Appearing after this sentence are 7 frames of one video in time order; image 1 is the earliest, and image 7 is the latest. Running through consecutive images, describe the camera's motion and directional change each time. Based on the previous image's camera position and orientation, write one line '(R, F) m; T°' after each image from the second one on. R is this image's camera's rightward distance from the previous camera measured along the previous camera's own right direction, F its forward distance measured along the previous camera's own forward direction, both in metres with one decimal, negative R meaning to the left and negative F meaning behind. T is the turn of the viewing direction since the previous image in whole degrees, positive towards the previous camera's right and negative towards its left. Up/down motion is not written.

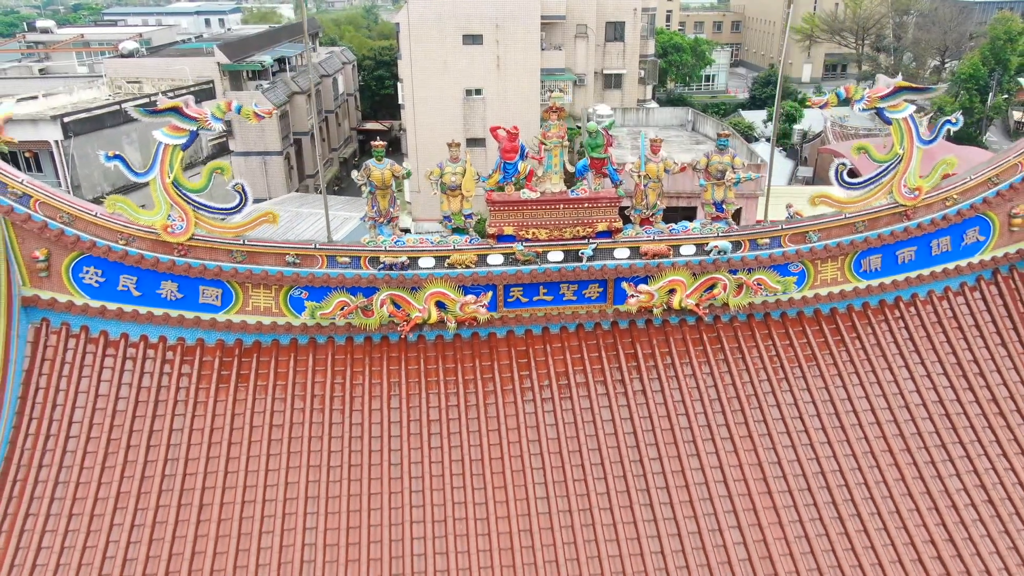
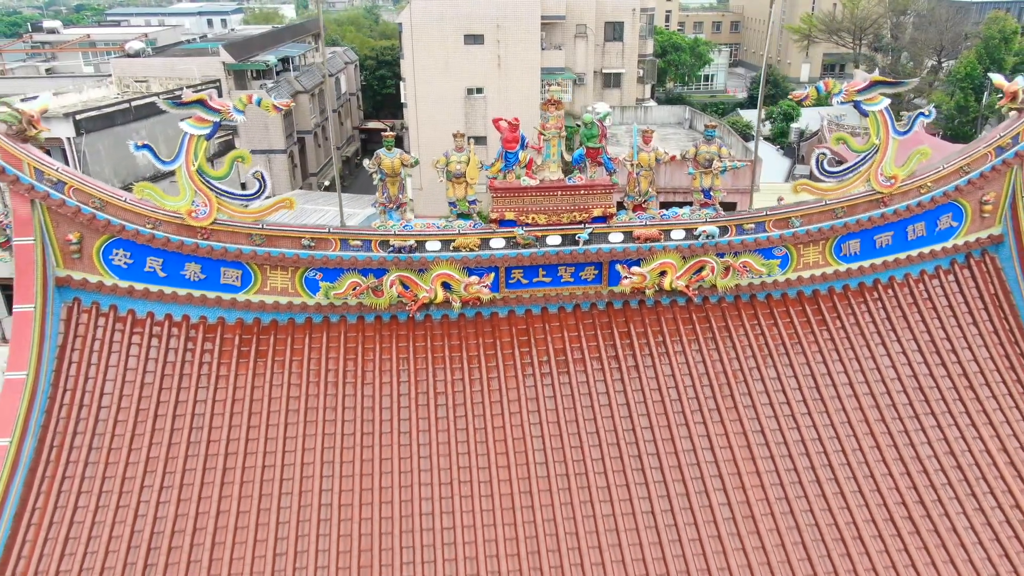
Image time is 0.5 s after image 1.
(0.0, -0.4) m; 0°
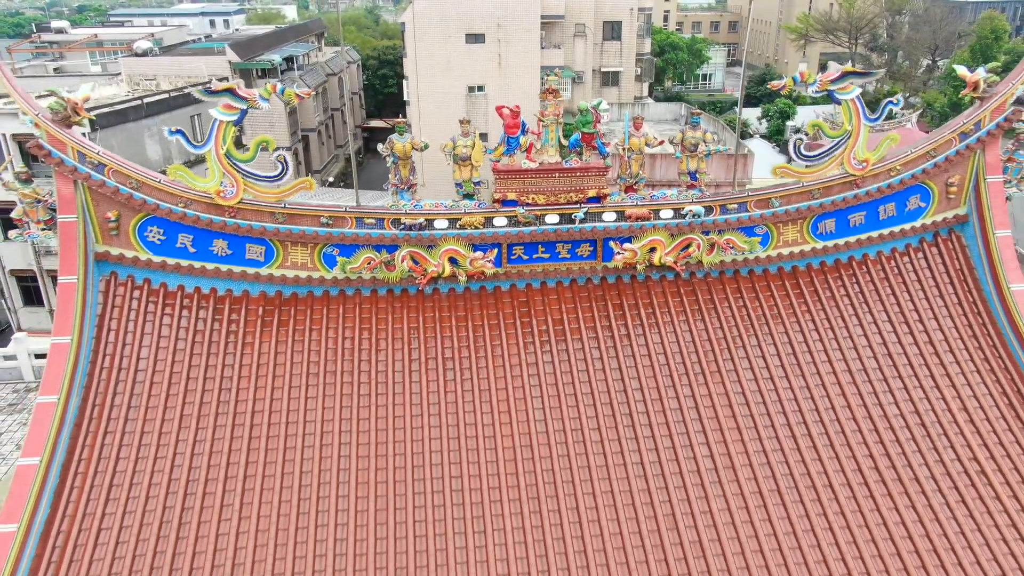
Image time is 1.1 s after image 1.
(0.0, -0.5) m; 0°
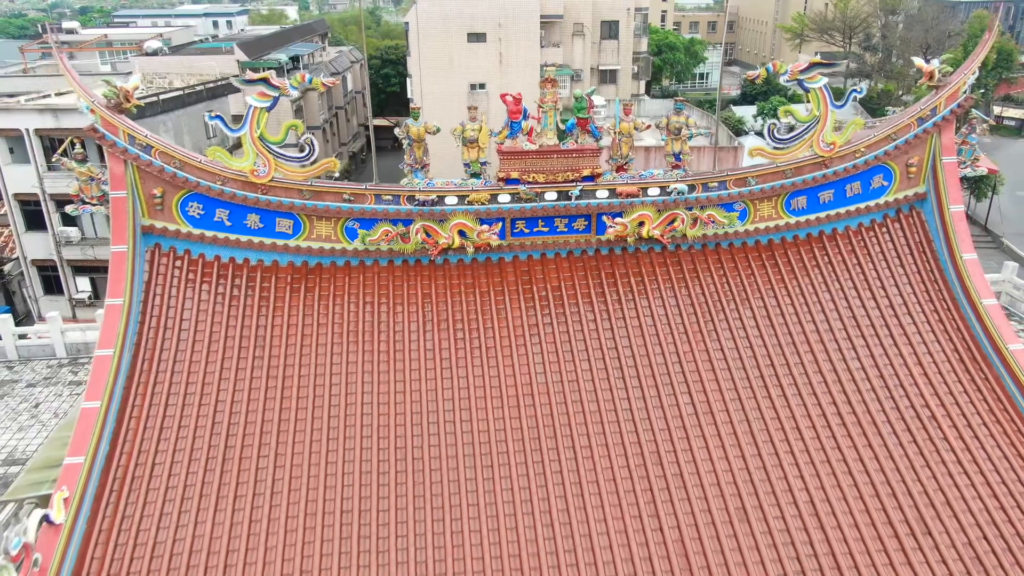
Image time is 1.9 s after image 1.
(0.0, -0.8) m; 0°
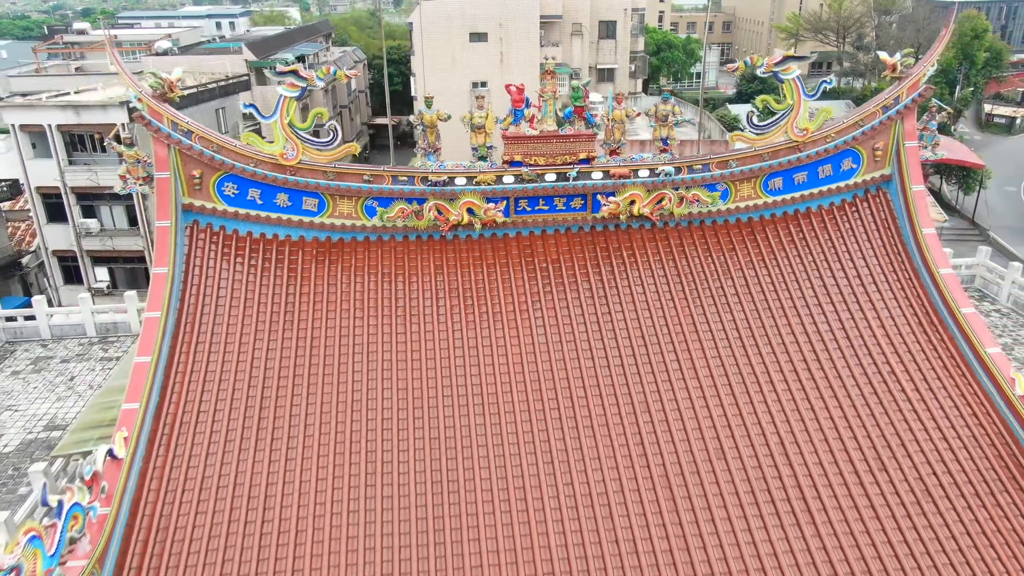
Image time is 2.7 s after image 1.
(-0.1, -0.8) m; 0°
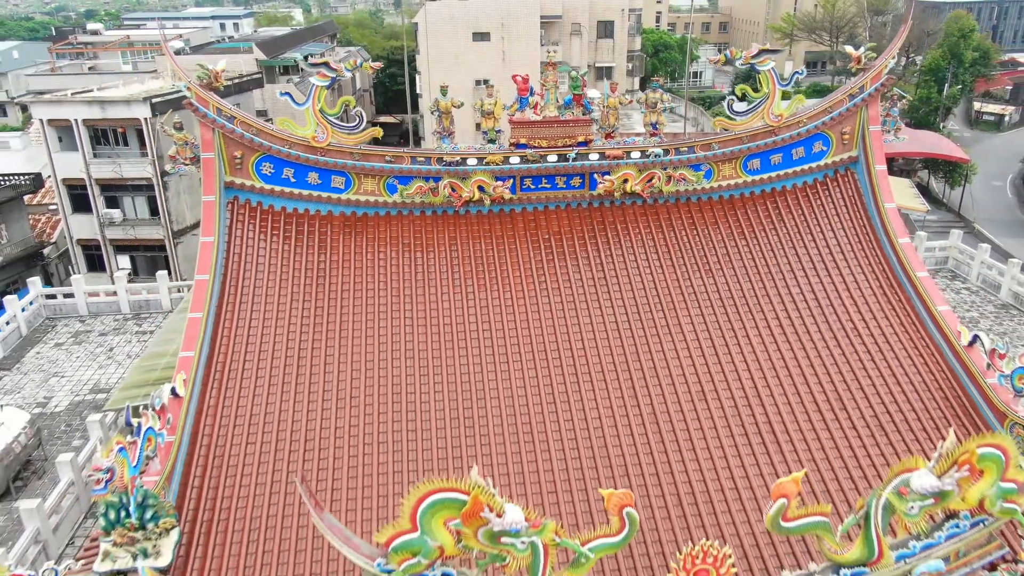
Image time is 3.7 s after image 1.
(-0.1, -1.0) m; 0°
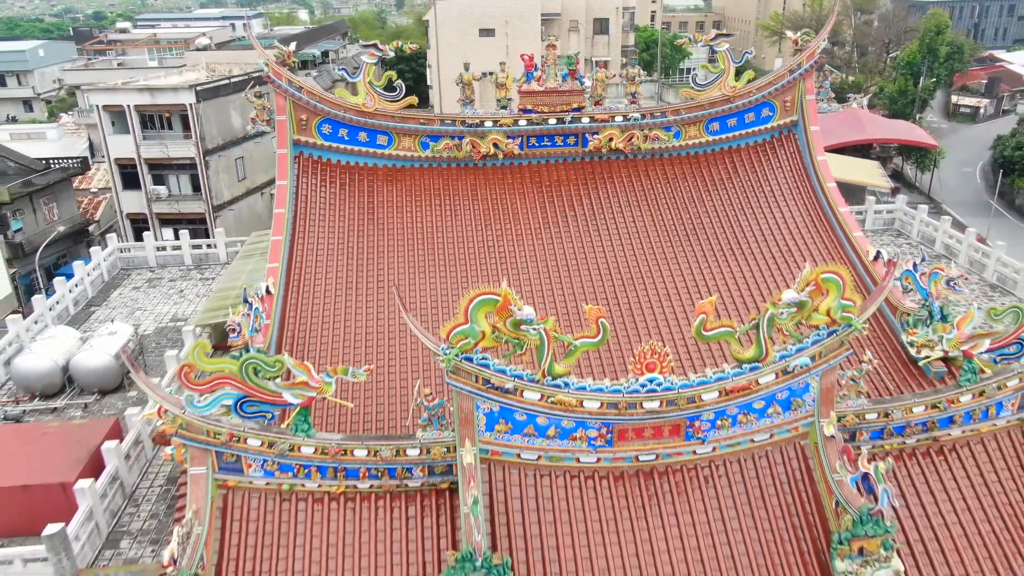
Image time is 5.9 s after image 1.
(-0.2, -2.4) m; 0°
